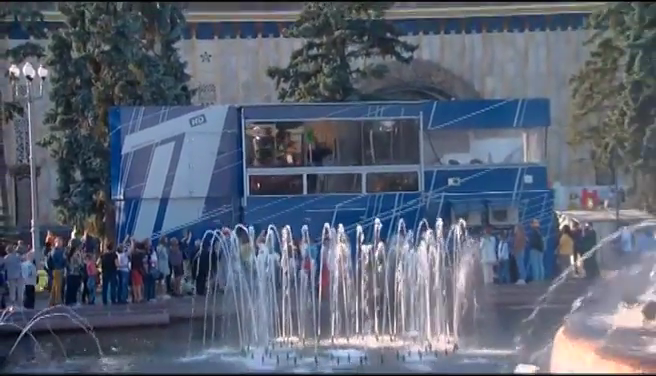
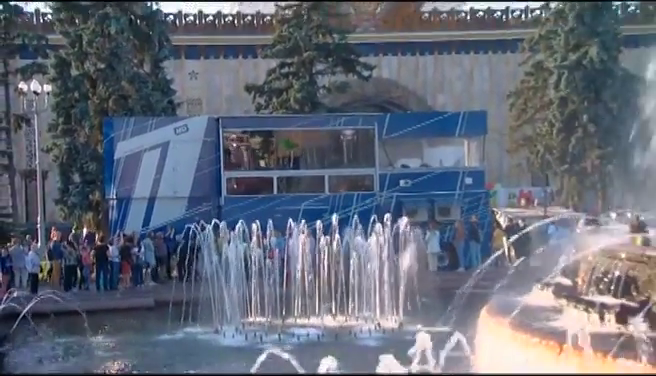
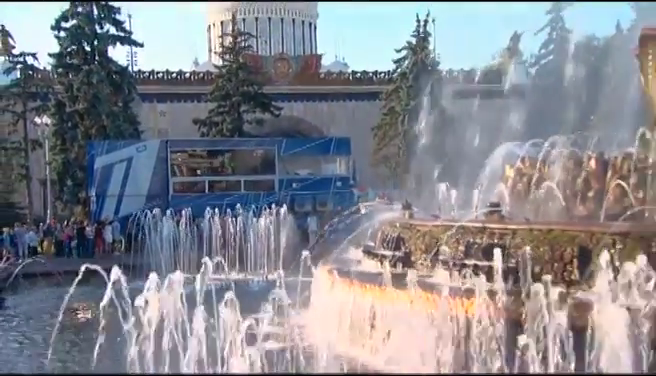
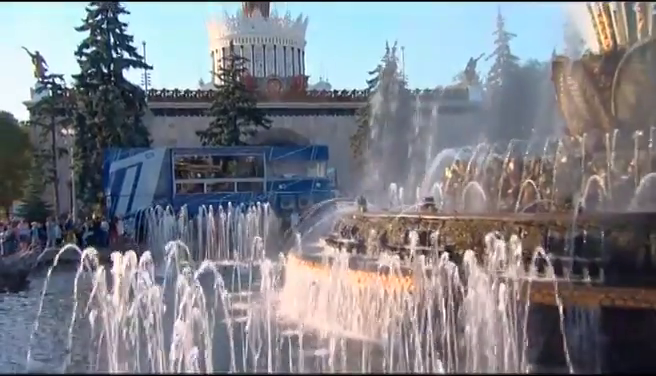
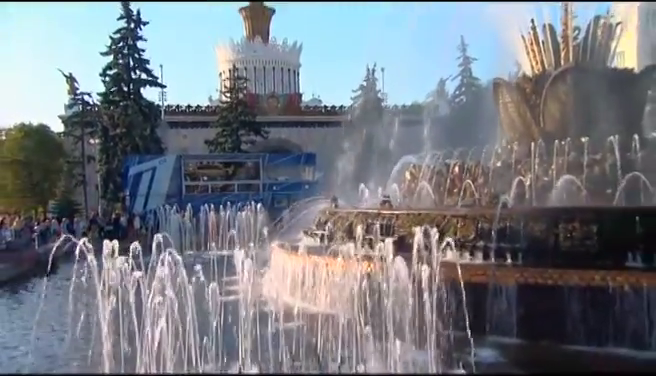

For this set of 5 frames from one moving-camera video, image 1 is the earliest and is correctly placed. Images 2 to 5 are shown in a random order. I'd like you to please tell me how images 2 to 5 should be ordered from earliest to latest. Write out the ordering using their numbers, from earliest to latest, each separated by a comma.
2, 3, 4, 5
